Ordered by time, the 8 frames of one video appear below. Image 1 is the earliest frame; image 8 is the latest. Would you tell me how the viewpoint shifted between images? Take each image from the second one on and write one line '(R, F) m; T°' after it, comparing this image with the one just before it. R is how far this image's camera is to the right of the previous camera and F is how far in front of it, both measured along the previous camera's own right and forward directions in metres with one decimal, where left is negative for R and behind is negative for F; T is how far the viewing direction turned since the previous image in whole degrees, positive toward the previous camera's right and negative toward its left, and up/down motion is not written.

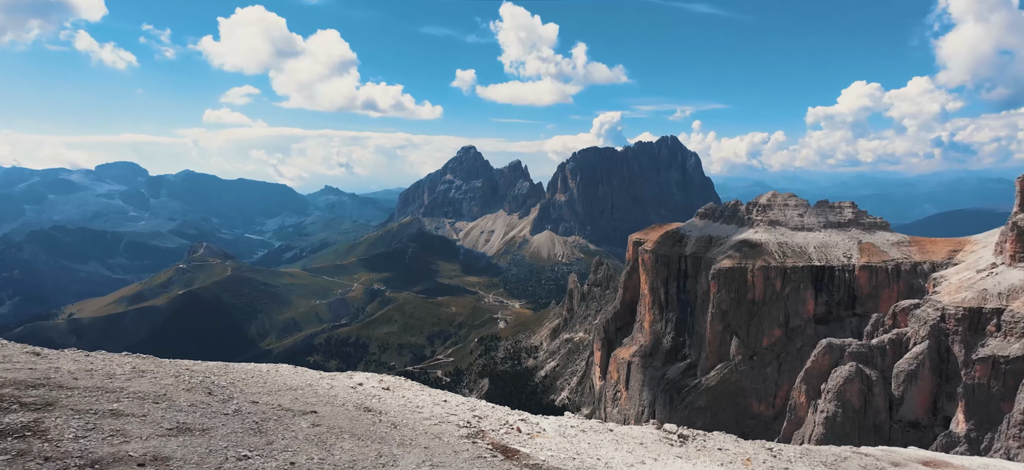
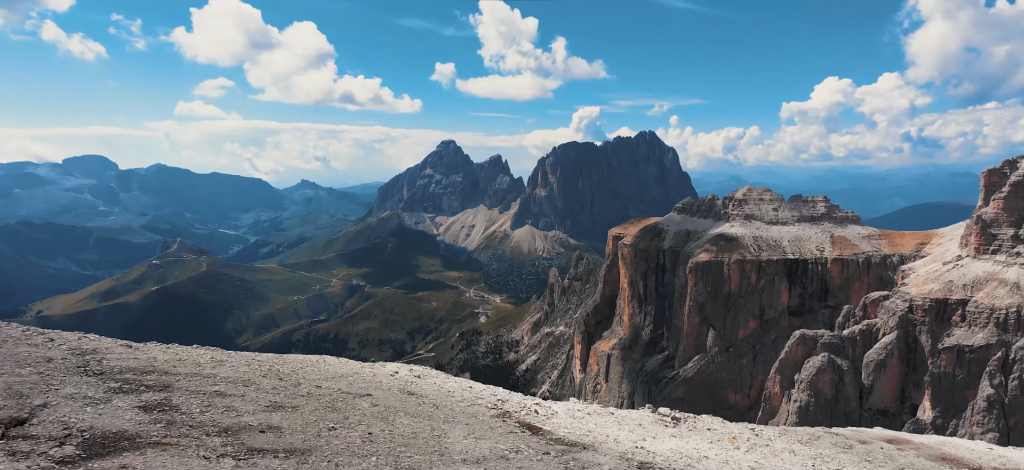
(-0.5, -0.9) m; +2°
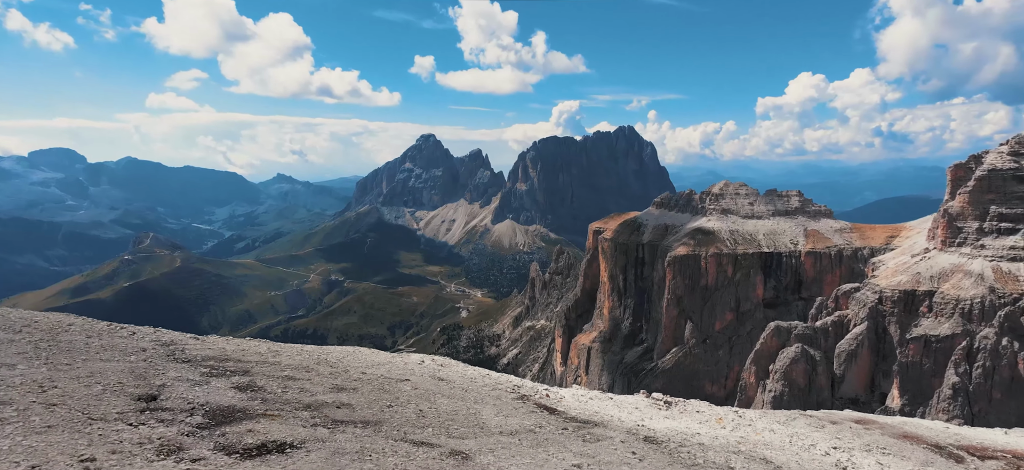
(-0.5, -0.9) m; +2°
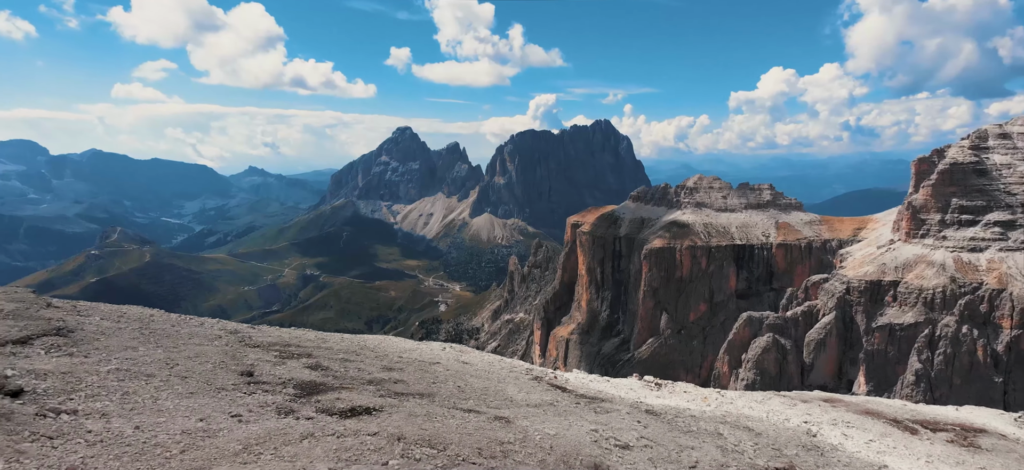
(-0.6, -1.2) m; +2°
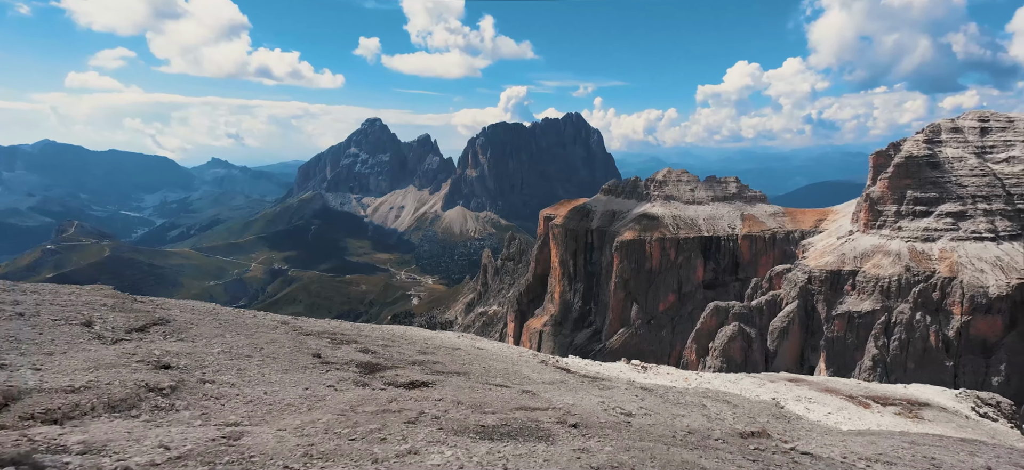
(-0.8, -1.4) m; +3°
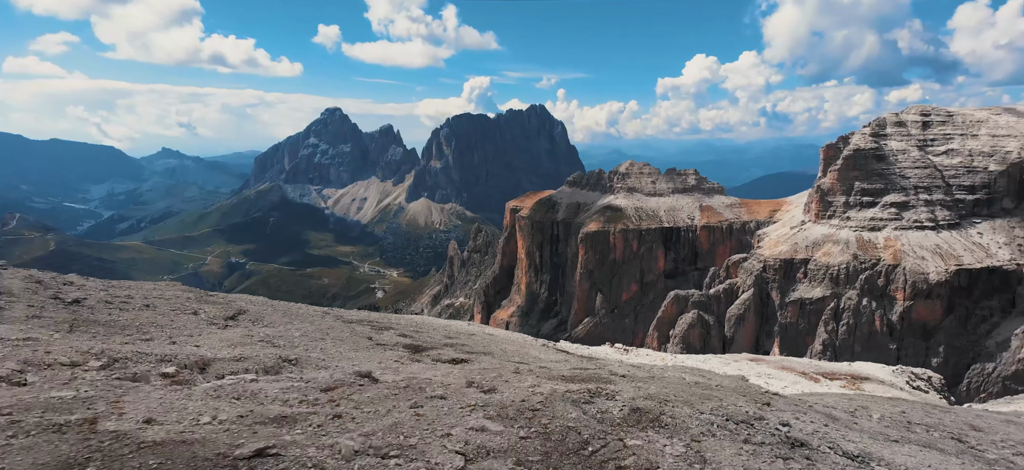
(-1.1, -1.8) m; +4°
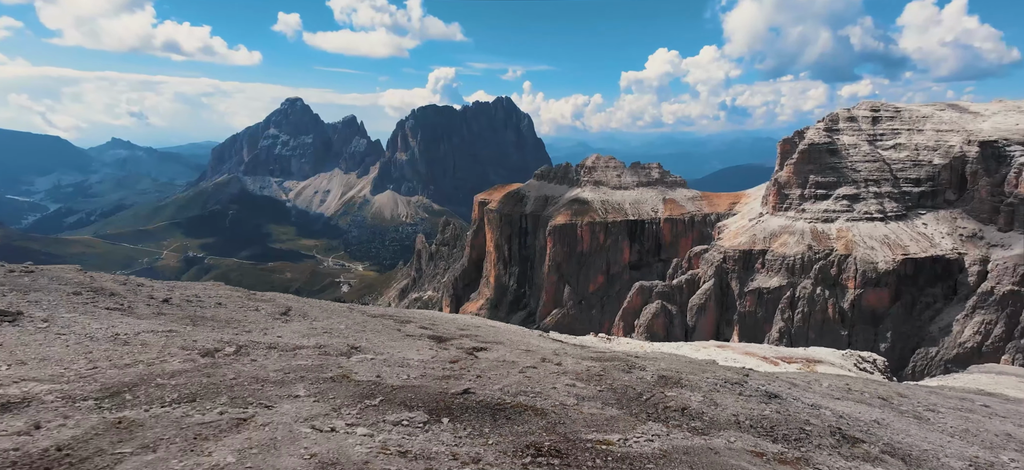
(-1.1, -1.9) m; +3°
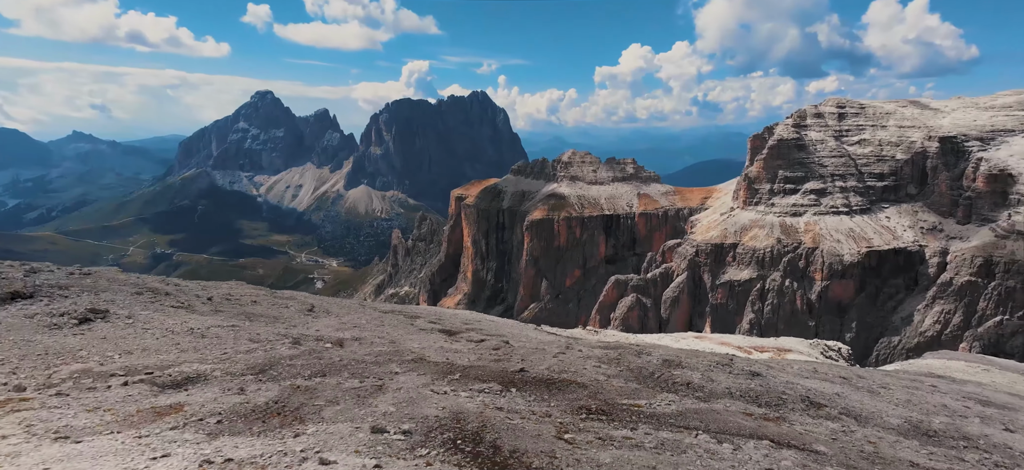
(-0.8, -1.4) m; +2°
